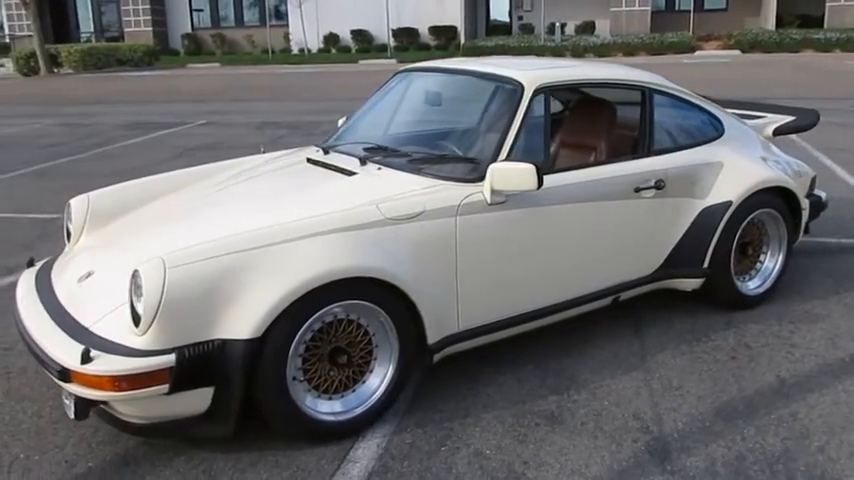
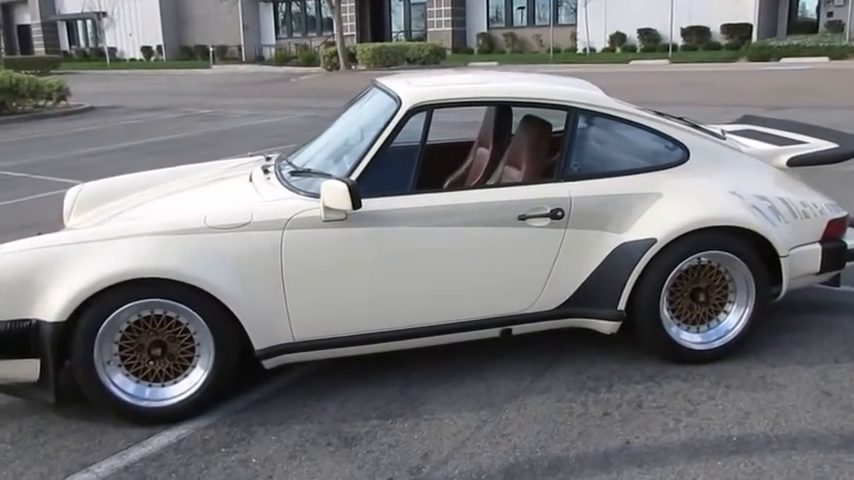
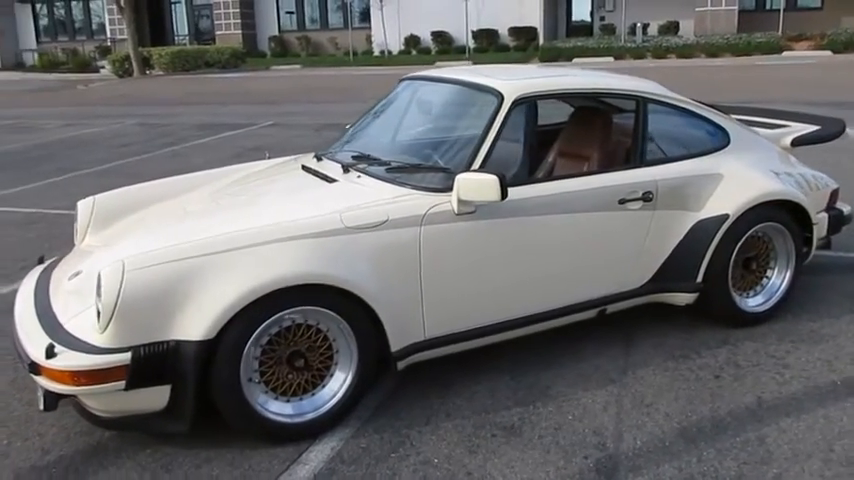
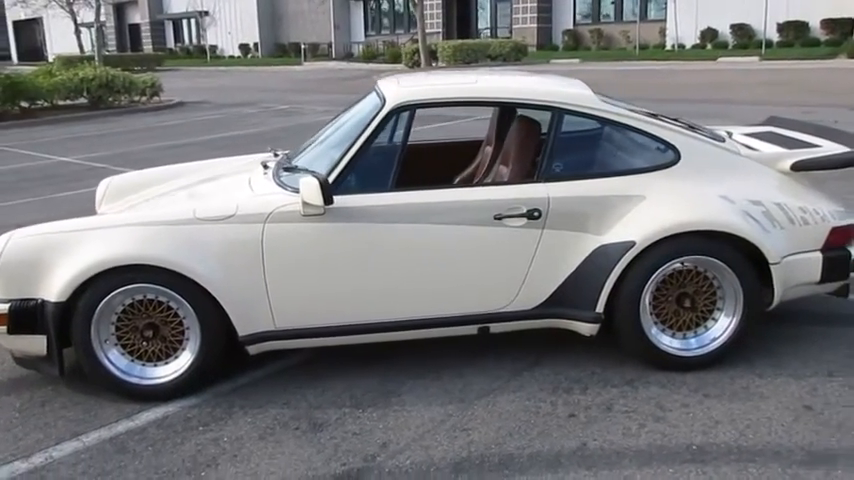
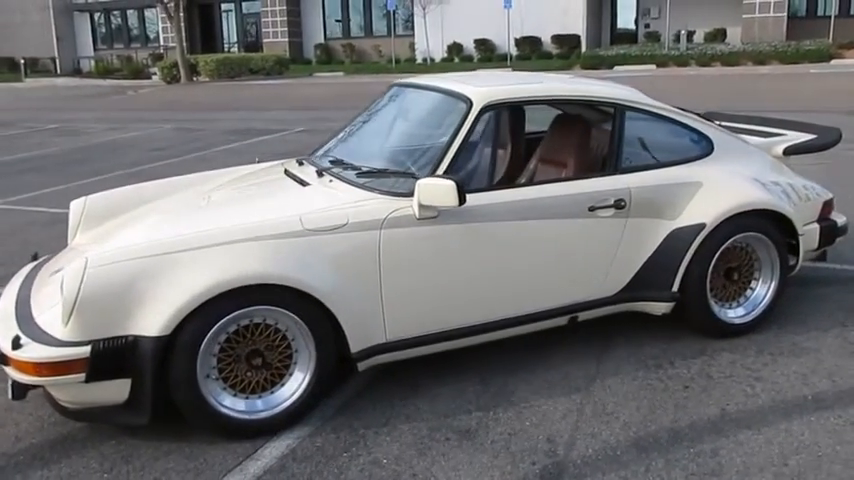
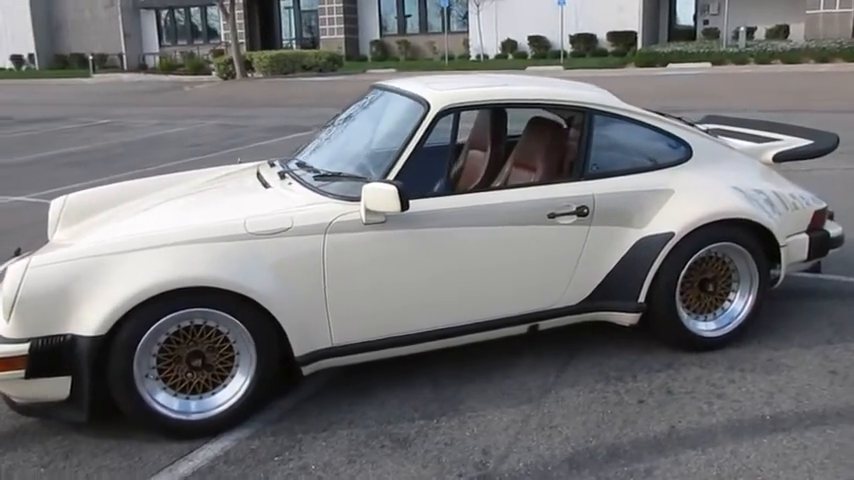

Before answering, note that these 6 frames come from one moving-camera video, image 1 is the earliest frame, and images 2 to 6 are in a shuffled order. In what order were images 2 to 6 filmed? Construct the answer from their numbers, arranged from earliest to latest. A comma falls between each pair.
3, 5, 6, 2, 4
